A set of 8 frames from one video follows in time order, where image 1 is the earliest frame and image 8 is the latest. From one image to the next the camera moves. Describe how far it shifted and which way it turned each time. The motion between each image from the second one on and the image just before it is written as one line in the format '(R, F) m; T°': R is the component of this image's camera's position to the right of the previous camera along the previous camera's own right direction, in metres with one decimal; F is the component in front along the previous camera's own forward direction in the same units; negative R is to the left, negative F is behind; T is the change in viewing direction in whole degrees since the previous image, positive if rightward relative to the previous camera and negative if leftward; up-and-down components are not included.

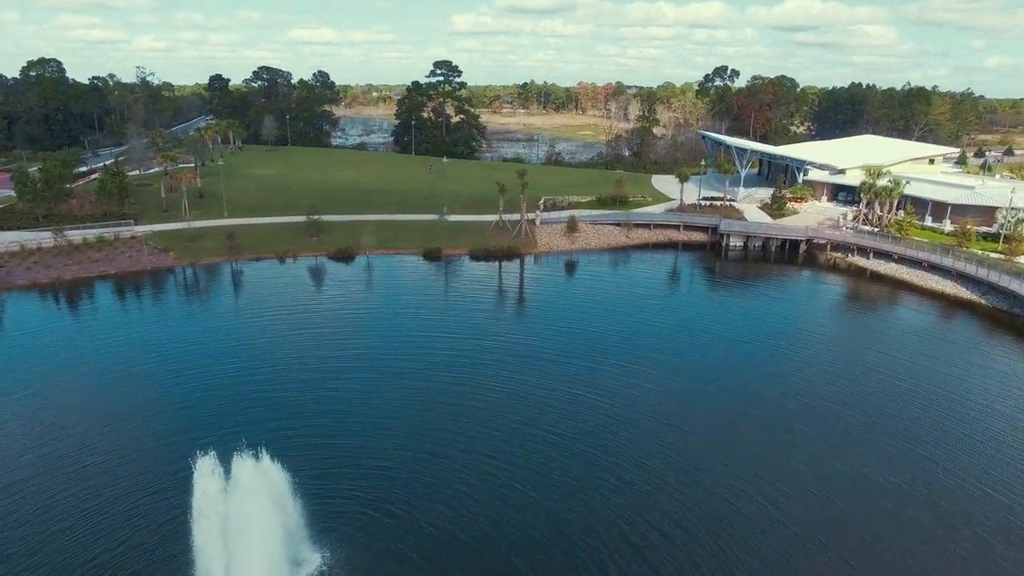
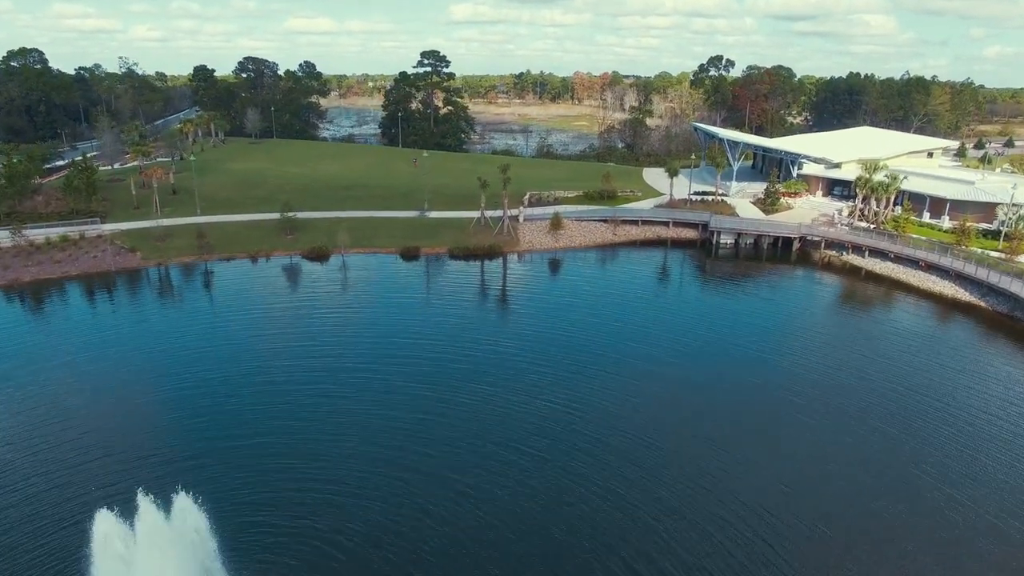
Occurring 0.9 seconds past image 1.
(+1.1, +1.7) m; 0°
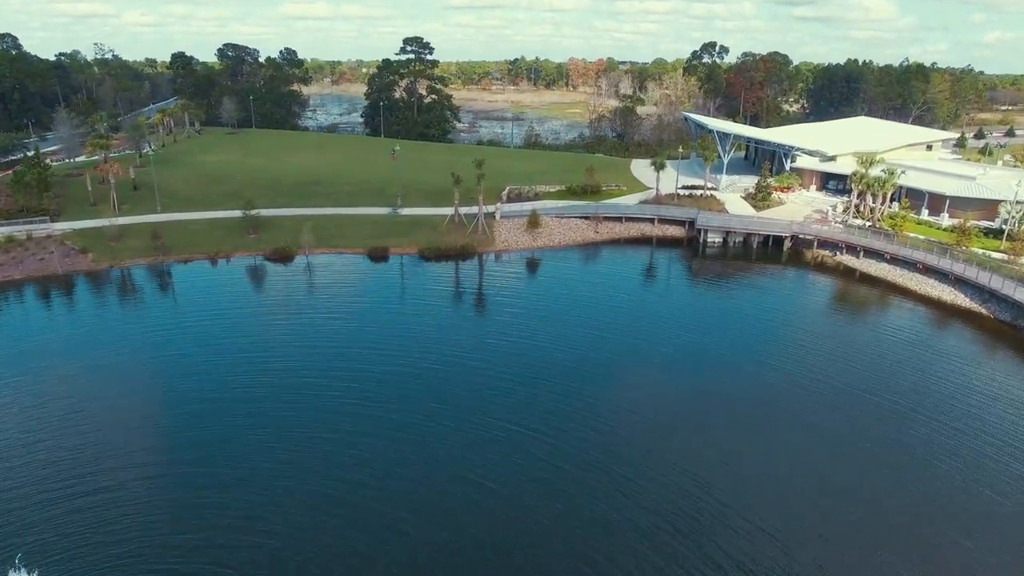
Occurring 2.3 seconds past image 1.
(+1.4, +2.3) m; 0°
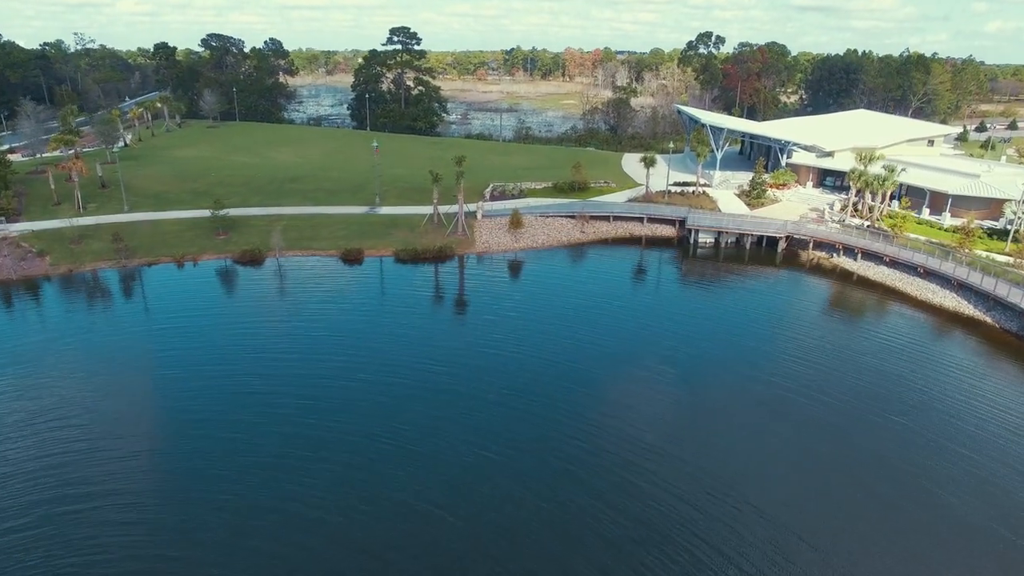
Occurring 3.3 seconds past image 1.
(+1.0, +1.9) m; 0°
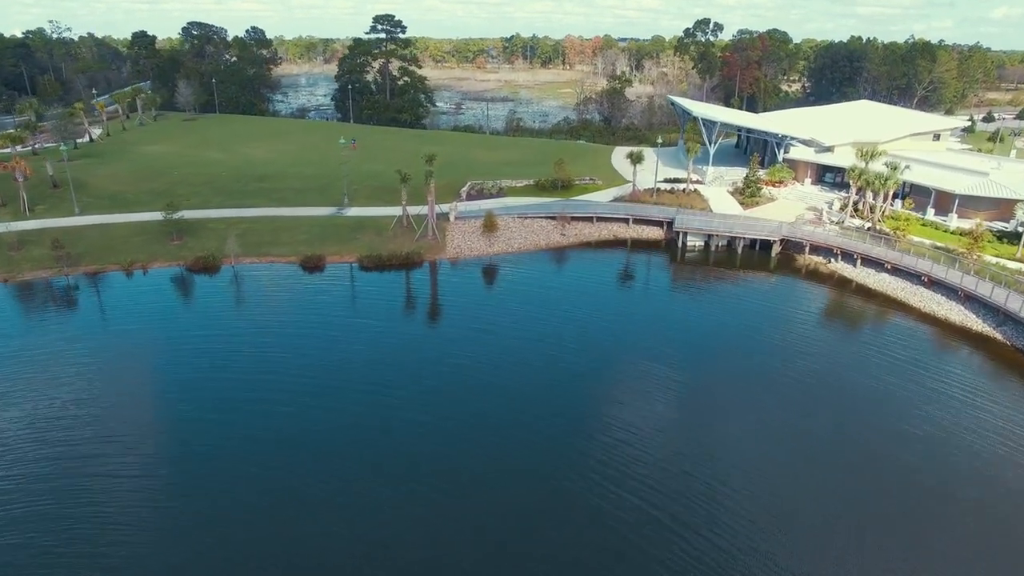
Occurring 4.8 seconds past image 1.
(+1.7, +2.7) m; 0°
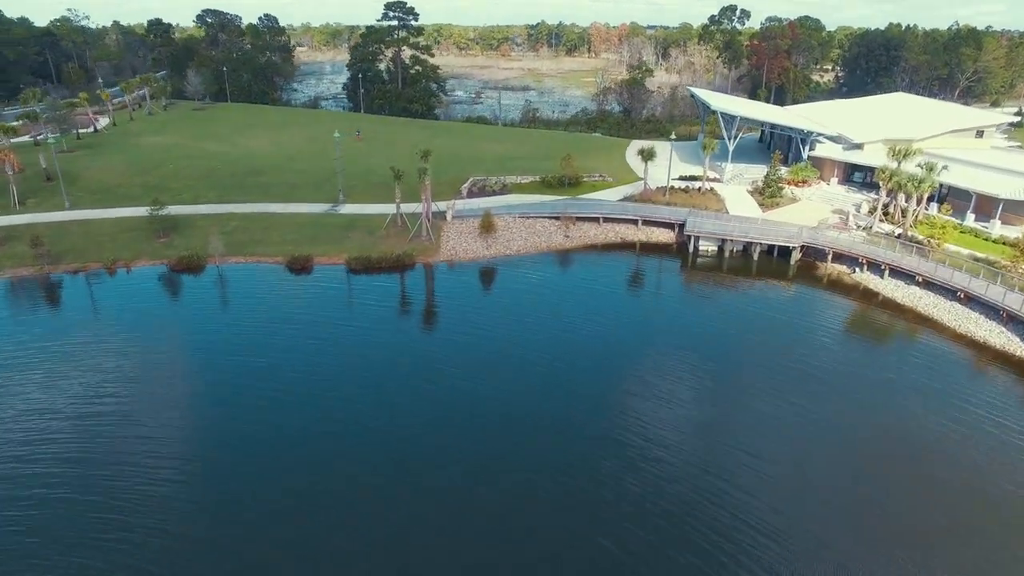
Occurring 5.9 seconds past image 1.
(+1.4, +2.2) m; -2°
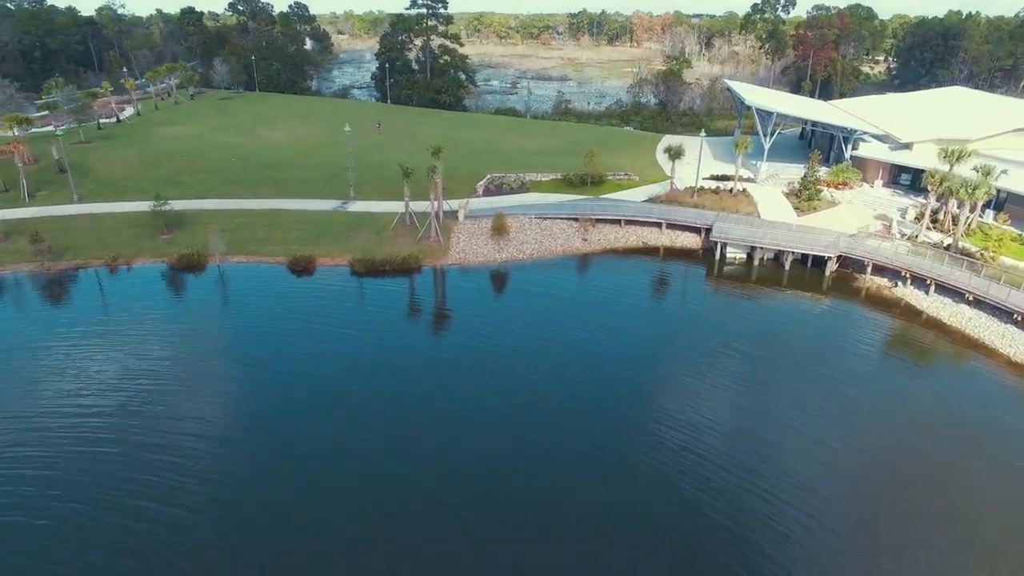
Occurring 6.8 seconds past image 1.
(+1.3, +1.9) m; -3°
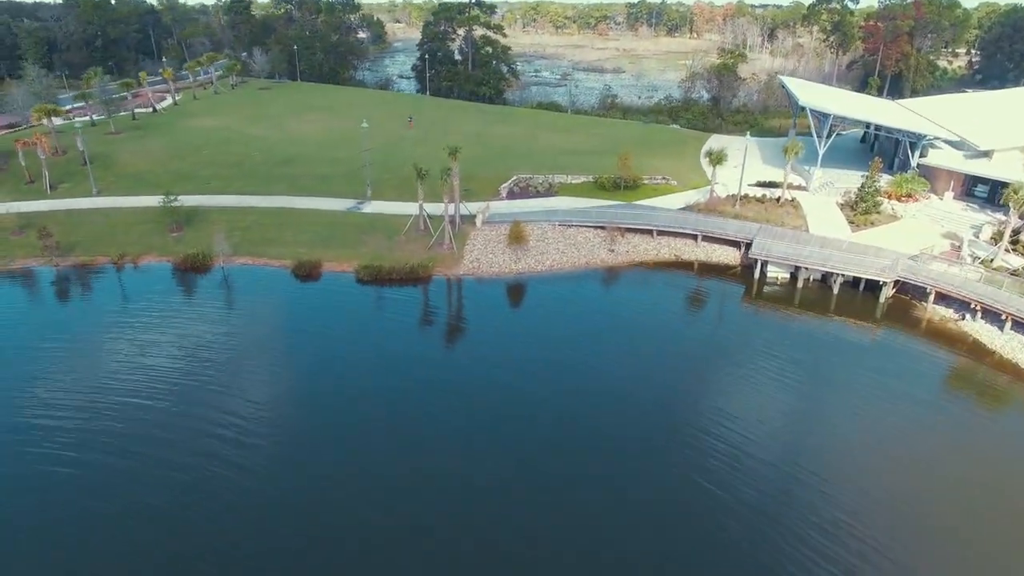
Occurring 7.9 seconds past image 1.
(+1.6, +2.5) m; -4°
